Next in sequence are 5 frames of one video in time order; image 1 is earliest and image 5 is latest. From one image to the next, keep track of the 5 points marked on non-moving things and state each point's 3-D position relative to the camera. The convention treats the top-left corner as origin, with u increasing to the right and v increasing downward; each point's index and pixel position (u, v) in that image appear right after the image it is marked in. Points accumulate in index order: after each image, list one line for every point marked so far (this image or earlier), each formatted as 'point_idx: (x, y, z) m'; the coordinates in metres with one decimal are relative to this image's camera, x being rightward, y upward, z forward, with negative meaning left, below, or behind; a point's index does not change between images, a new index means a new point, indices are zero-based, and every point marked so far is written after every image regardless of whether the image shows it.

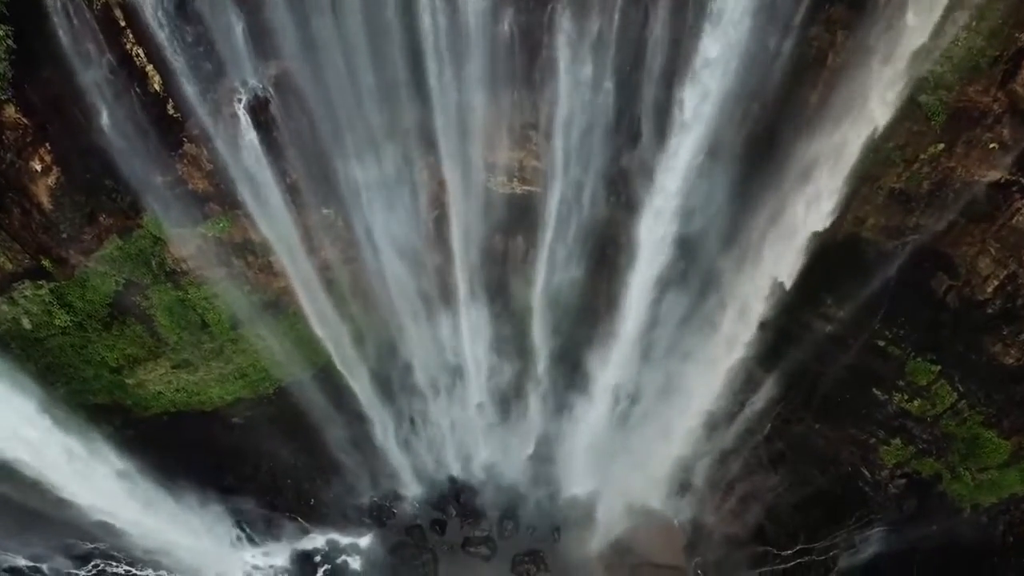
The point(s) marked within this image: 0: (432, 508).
0: (-1.3, -3.6, +11.7) m
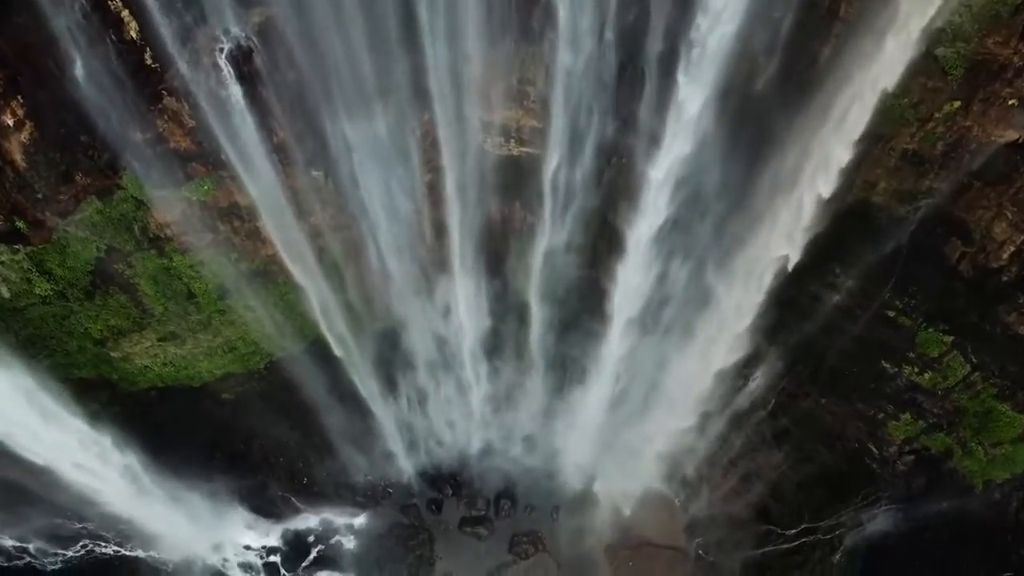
0: (-1.3, -3.2, +11.4) m
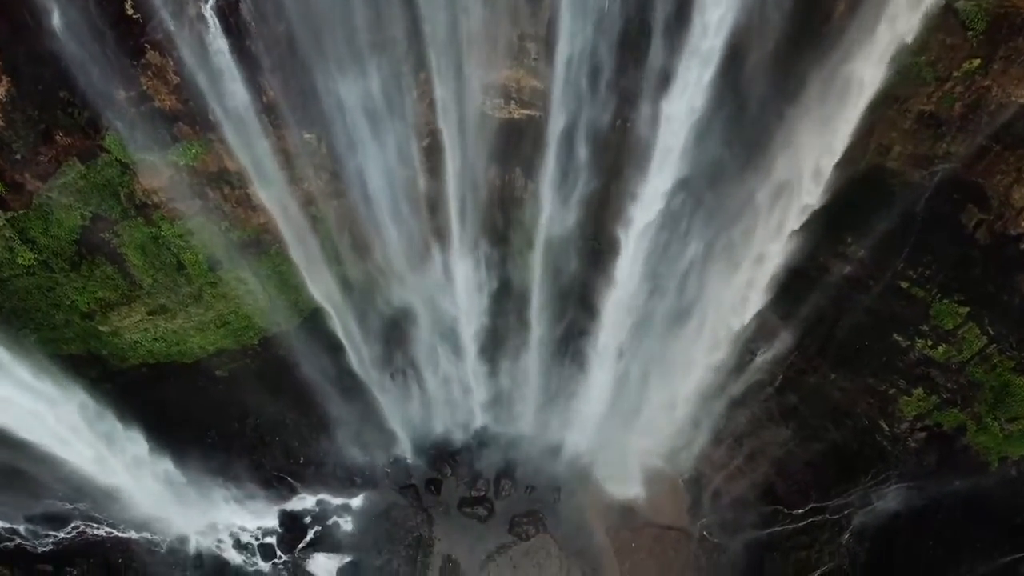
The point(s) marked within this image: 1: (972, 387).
0: (-1.3, -2.8, +11.2) m
1: (+5.8, -1.2, +9.1) m
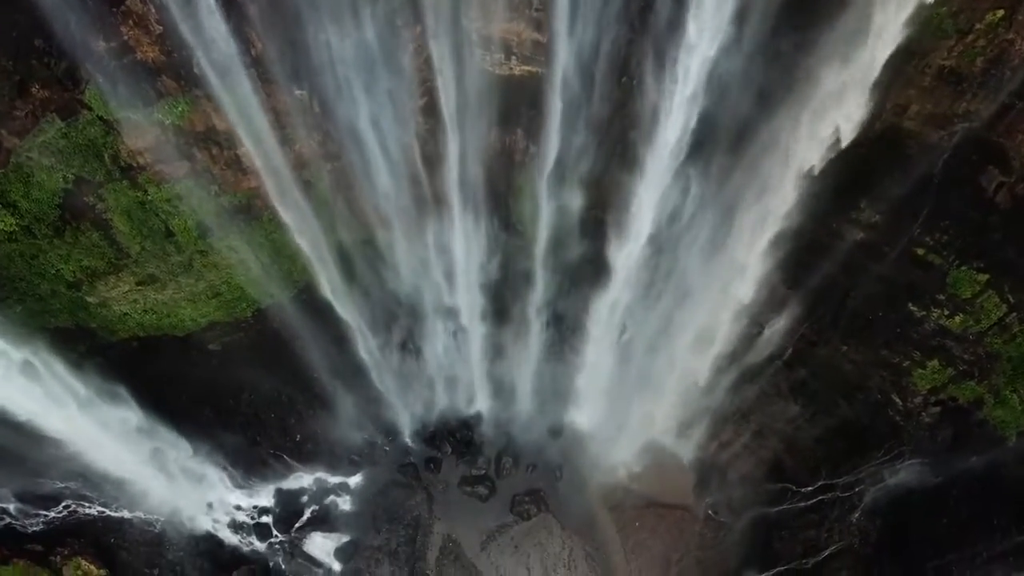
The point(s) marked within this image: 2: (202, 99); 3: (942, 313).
0: (-1.3, -2.4, +10.9) m
1: (+5.8, -0.8, +8.8) m
2: (-3.2, +1.9, +7.5) m
3: (+5.2, -0.3, +8.7) m
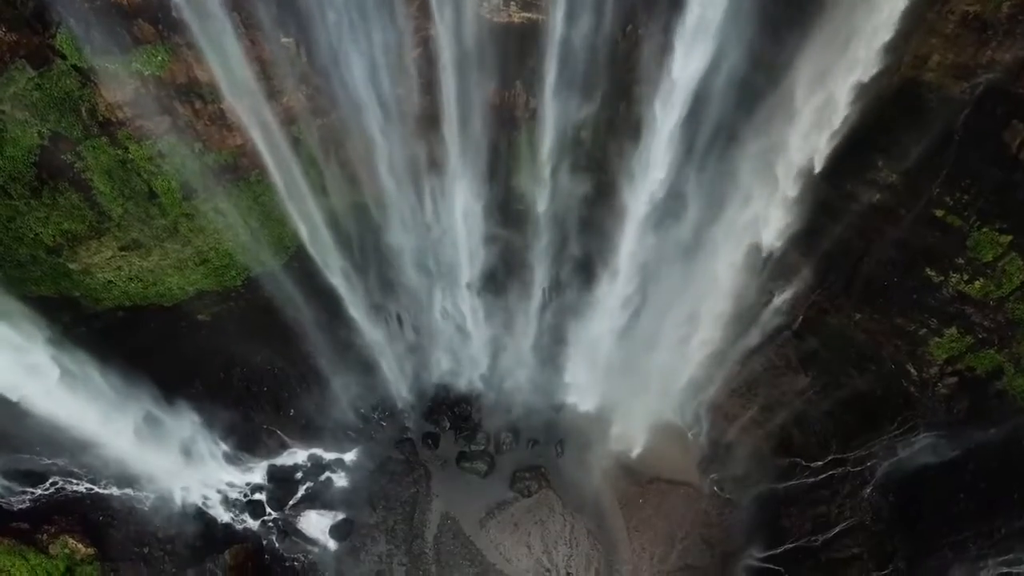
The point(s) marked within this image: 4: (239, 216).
0: (-1.3, -1.9, +10.5) m
1: (+5.8, -0.4, +8.4) m
2: (-3.2, +2.3, +7.1) m
3: (+5.2, +0.1, +8.3) m
4: (-3.2, +0.8, +8.7) m
